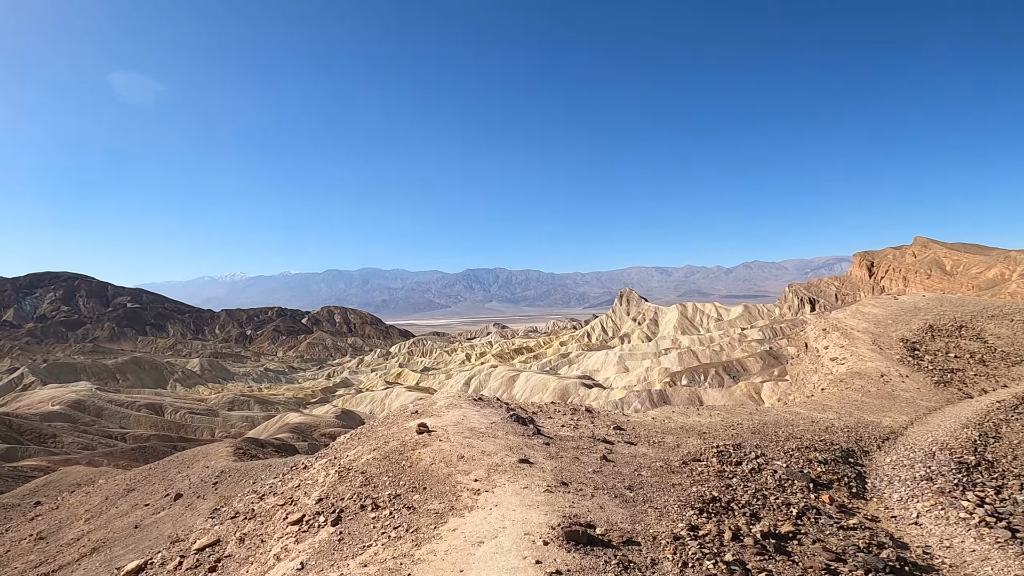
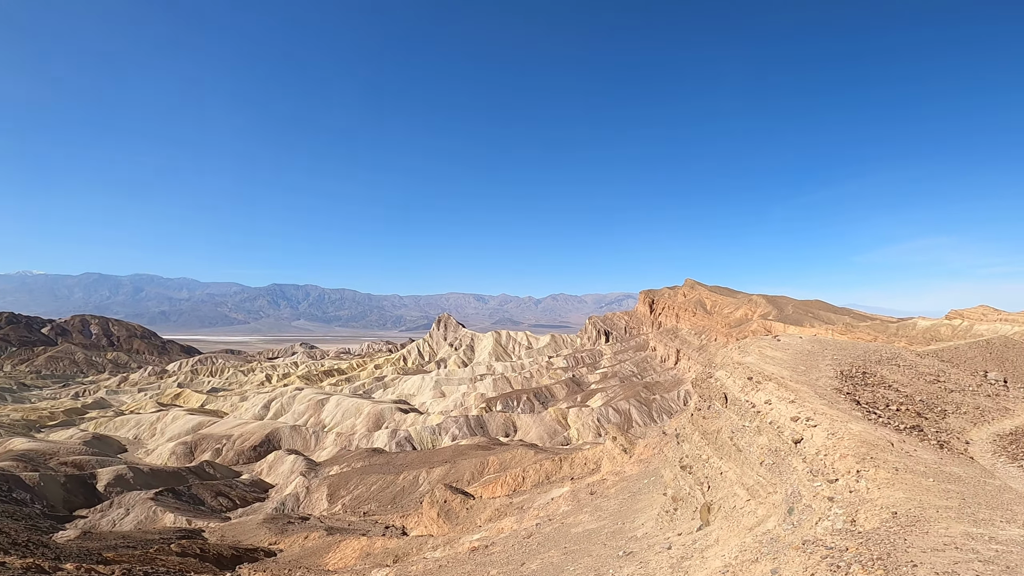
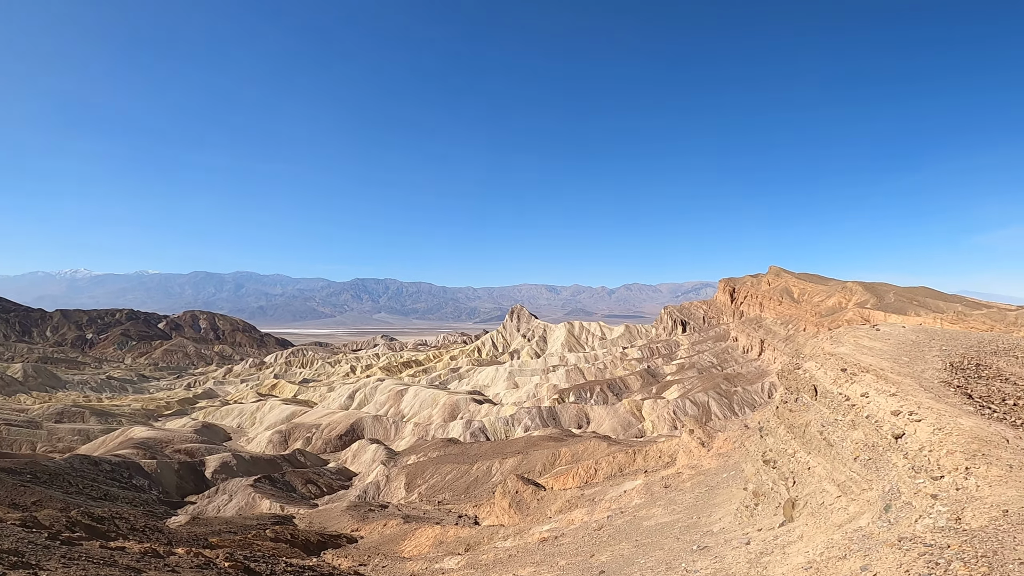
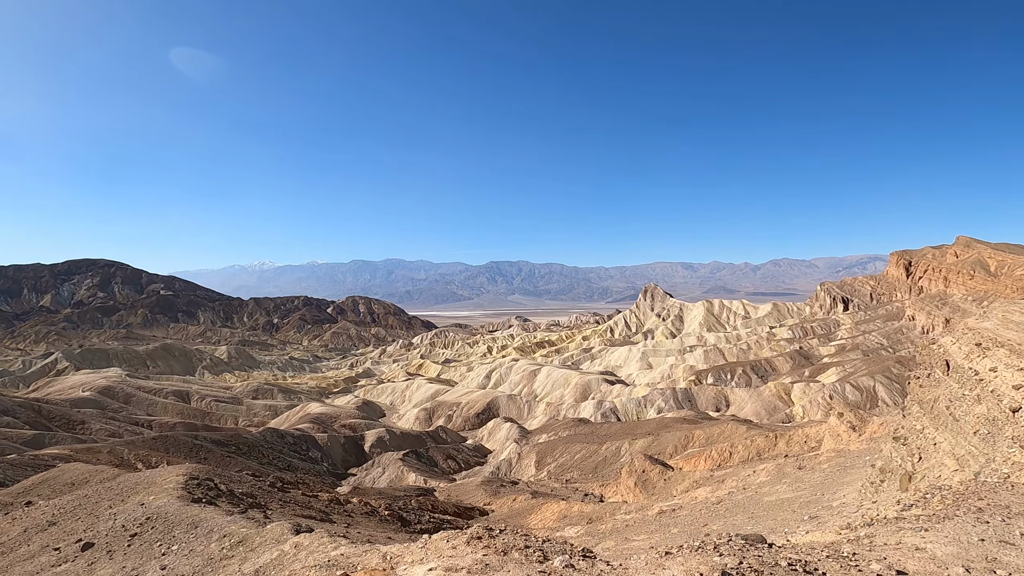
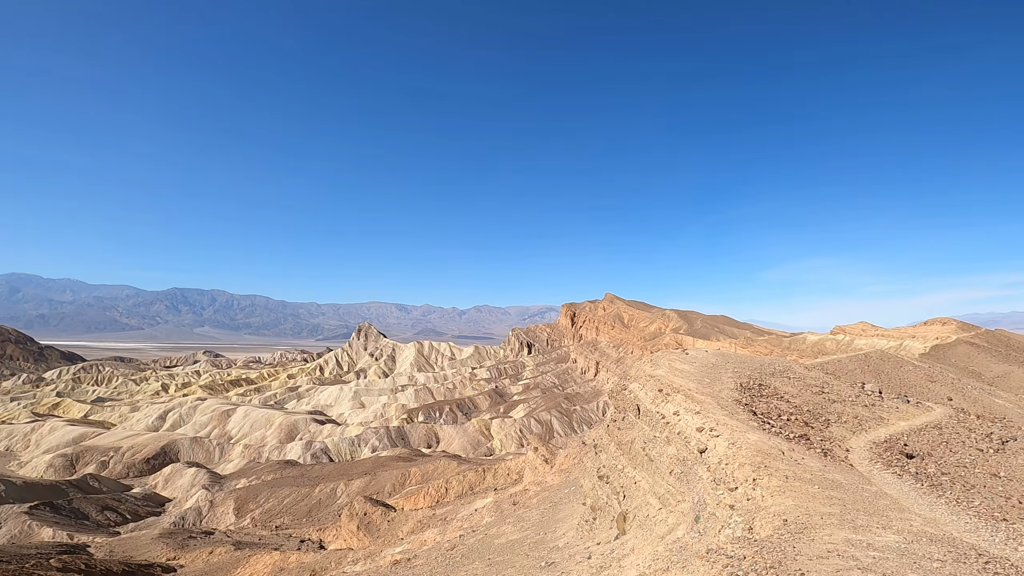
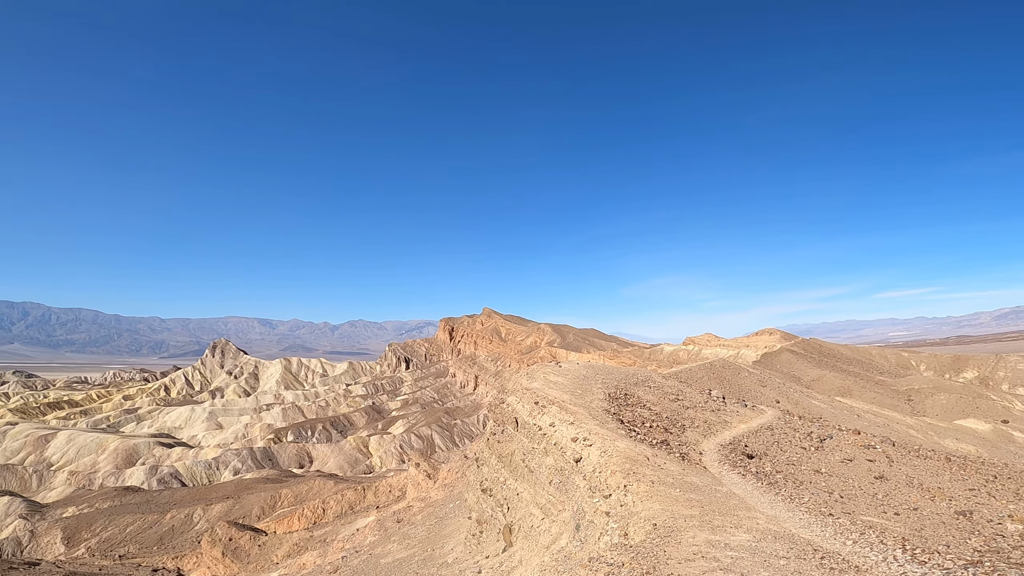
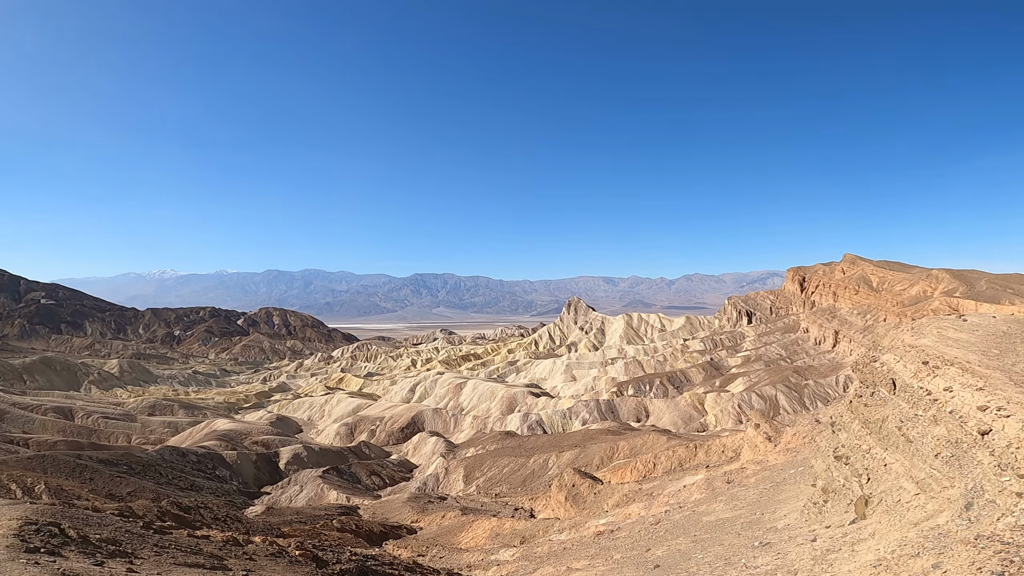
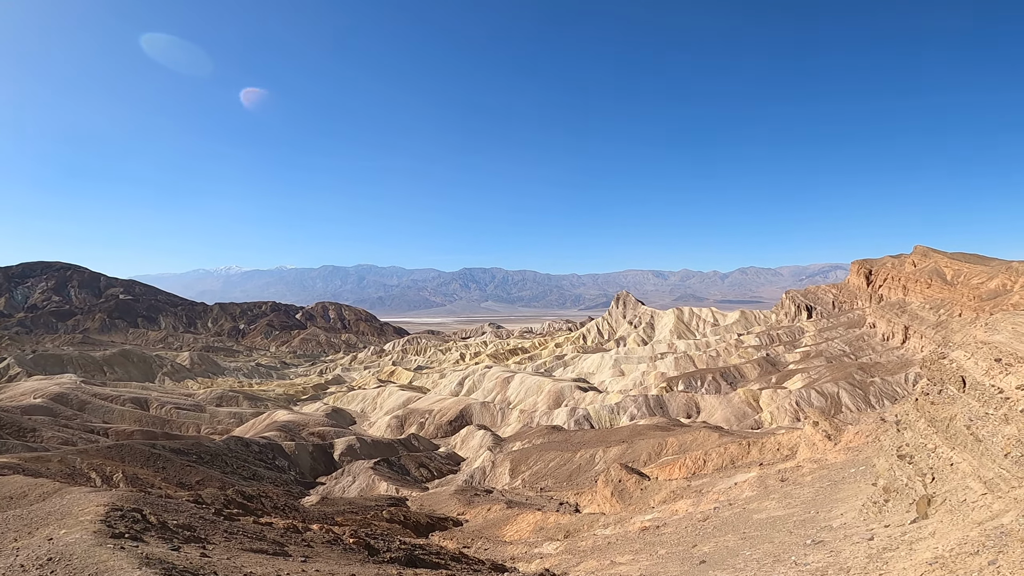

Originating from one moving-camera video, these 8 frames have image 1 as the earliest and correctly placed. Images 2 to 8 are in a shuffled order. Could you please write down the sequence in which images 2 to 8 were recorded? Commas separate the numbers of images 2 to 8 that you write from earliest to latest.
4, 8, 7, 3, 2, 5, 6
